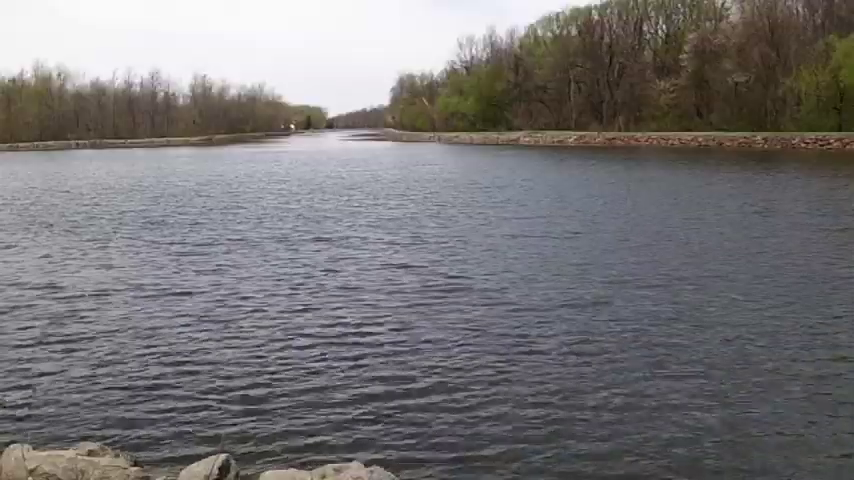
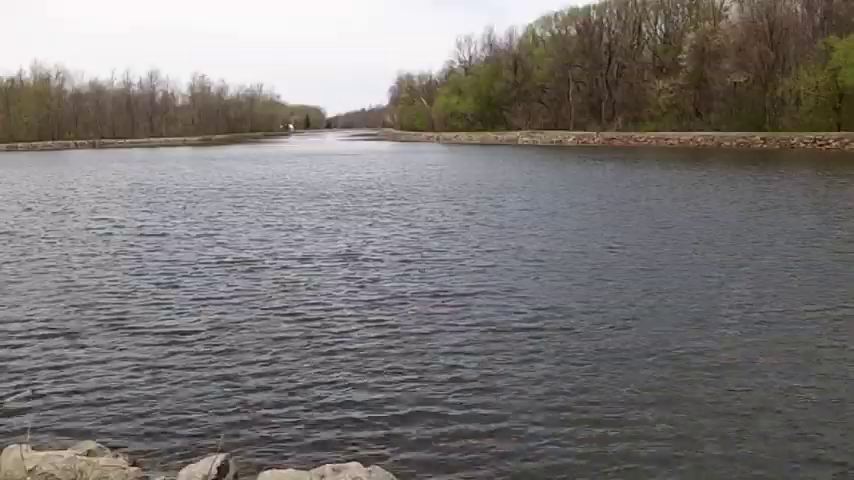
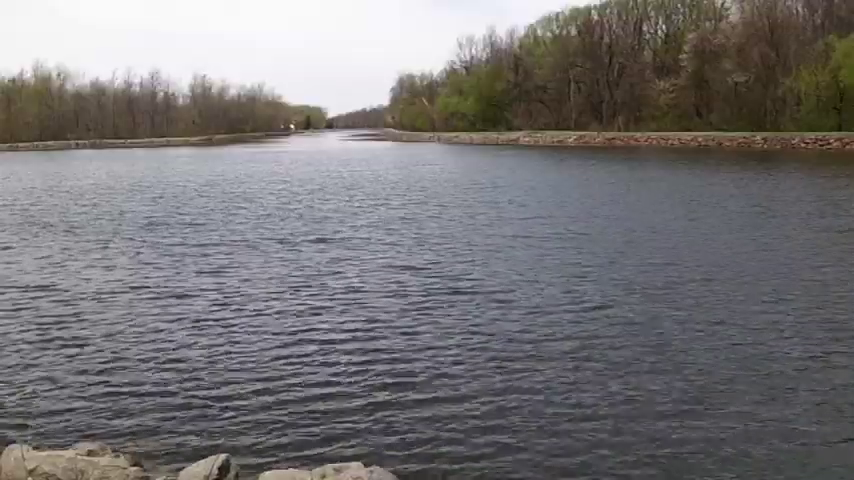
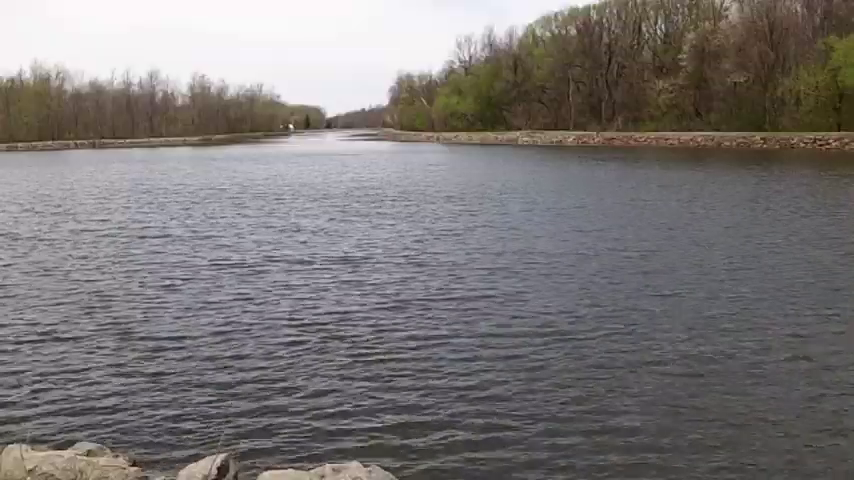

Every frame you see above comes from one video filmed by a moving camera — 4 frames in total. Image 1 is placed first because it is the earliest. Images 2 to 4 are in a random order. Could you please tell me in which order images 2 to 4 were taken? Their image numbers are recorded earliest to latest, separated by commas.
3, 2, 4
